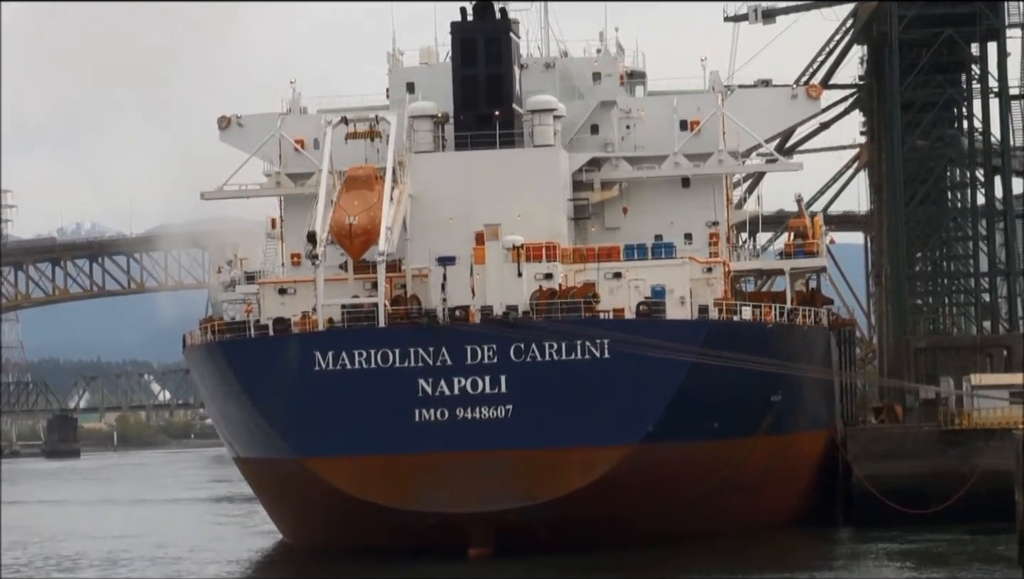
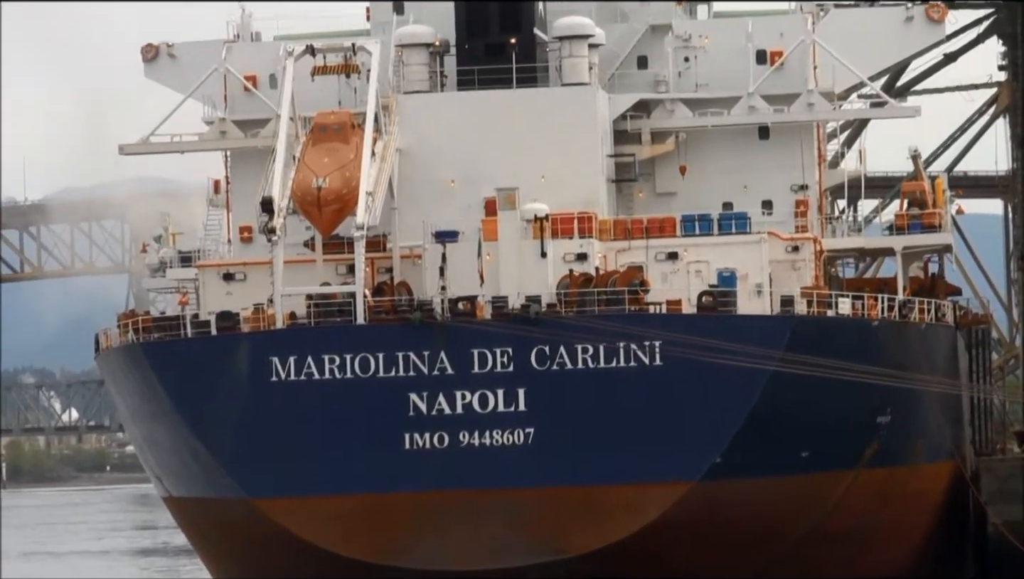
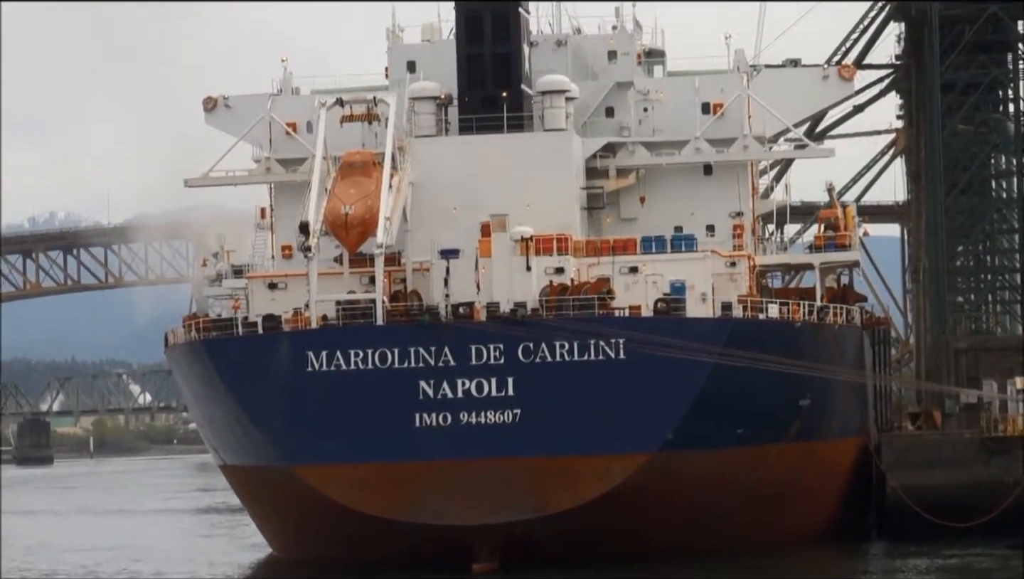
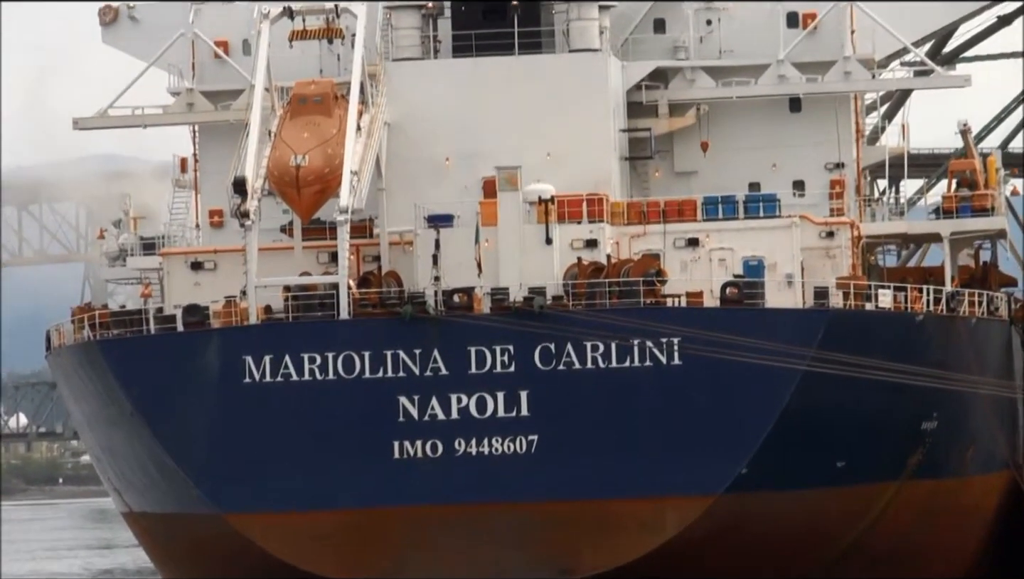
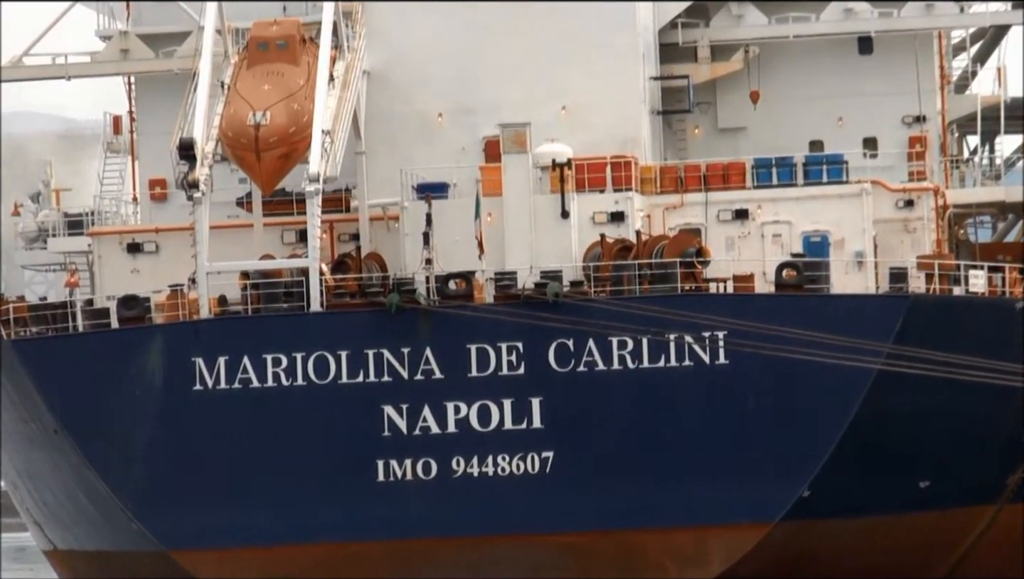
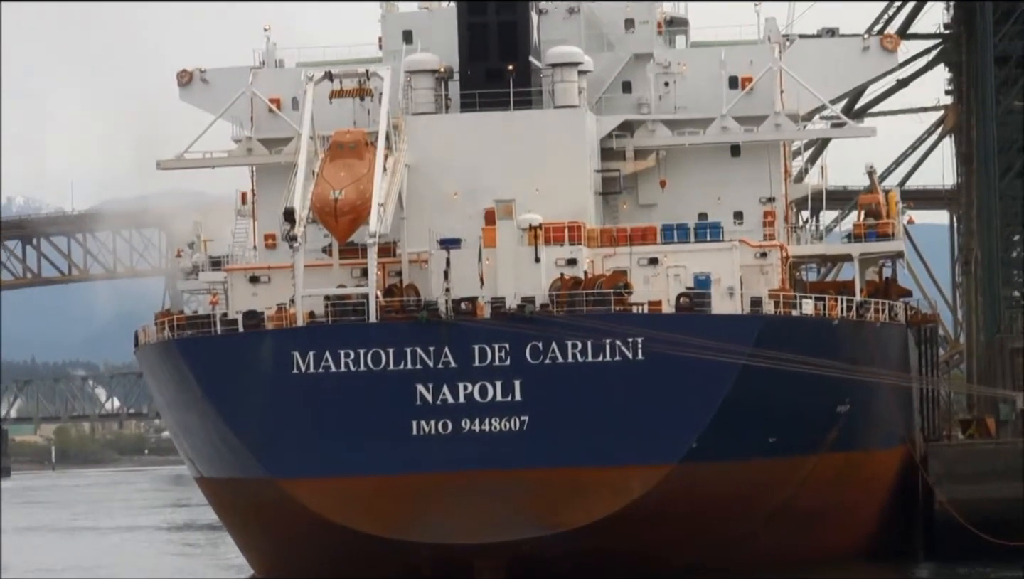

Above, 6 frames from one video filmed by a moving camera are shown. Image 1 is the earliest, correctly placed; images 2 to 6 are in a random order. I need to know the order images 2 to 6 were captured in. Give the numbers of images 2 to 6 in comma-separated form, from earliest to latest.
3, 6, 2, 4, 5
